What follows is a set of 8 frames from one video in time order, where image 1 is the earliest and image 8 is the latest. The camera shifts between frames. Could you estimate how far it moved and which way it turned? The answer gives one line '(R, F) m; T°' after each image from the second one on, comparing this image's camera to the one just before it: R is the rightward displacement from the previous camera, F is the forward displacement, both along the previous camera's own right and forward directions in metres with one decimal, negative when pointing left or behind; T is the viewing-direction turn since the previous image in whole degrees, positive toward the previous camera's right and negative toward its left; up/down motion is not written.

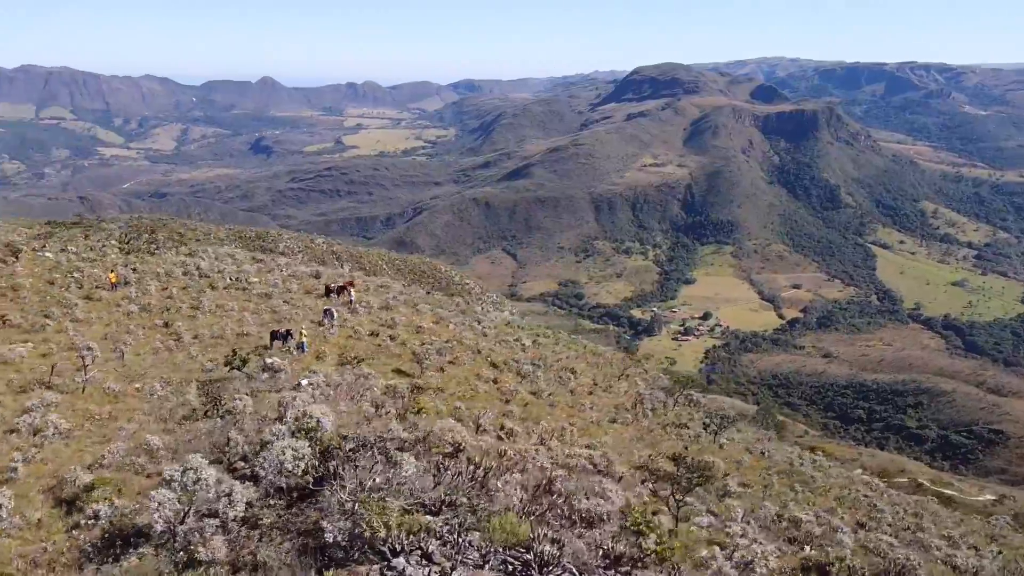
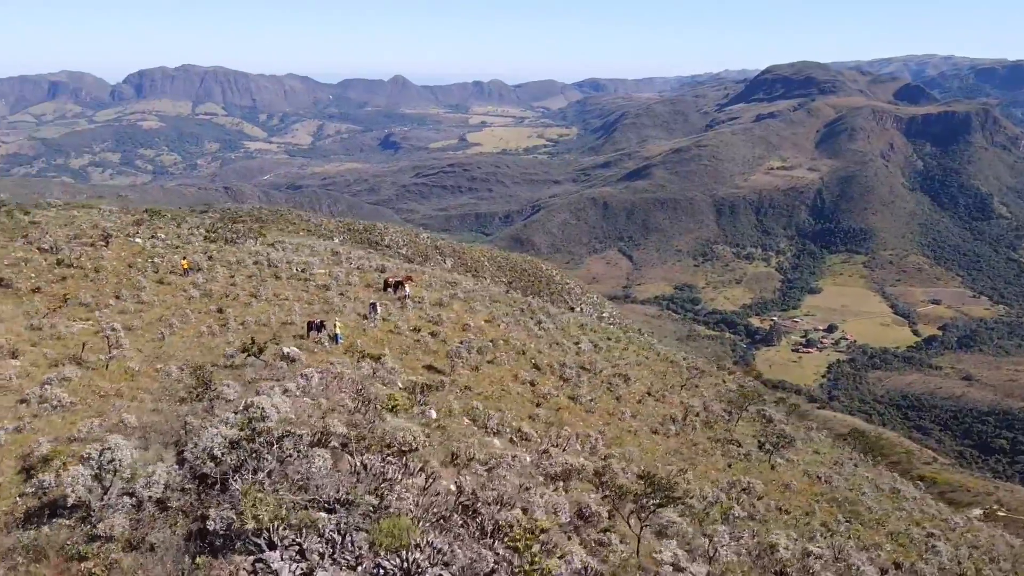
(+1.9, +0.2) m; -9°
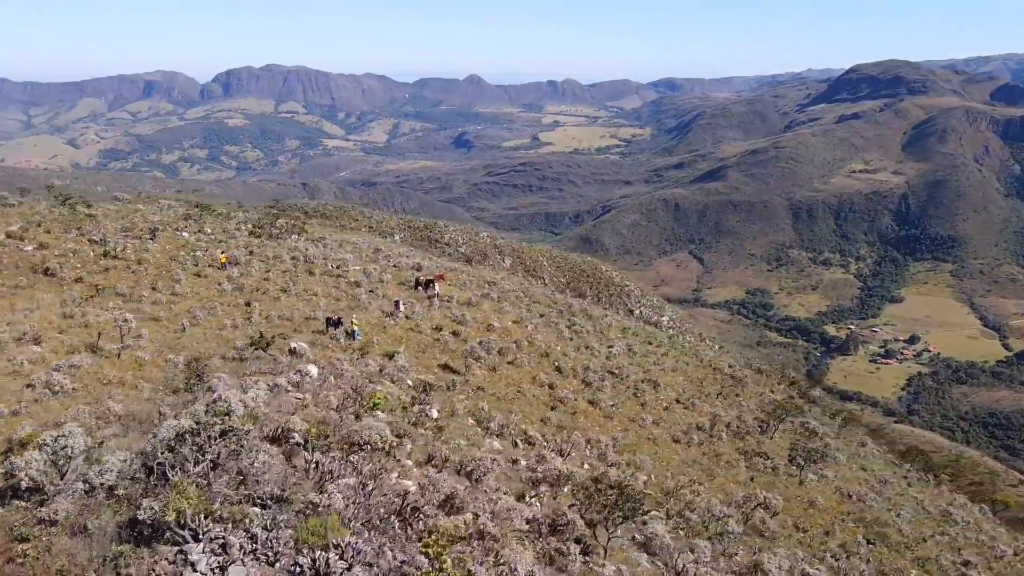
(+1.2, +0.1) m; -5°
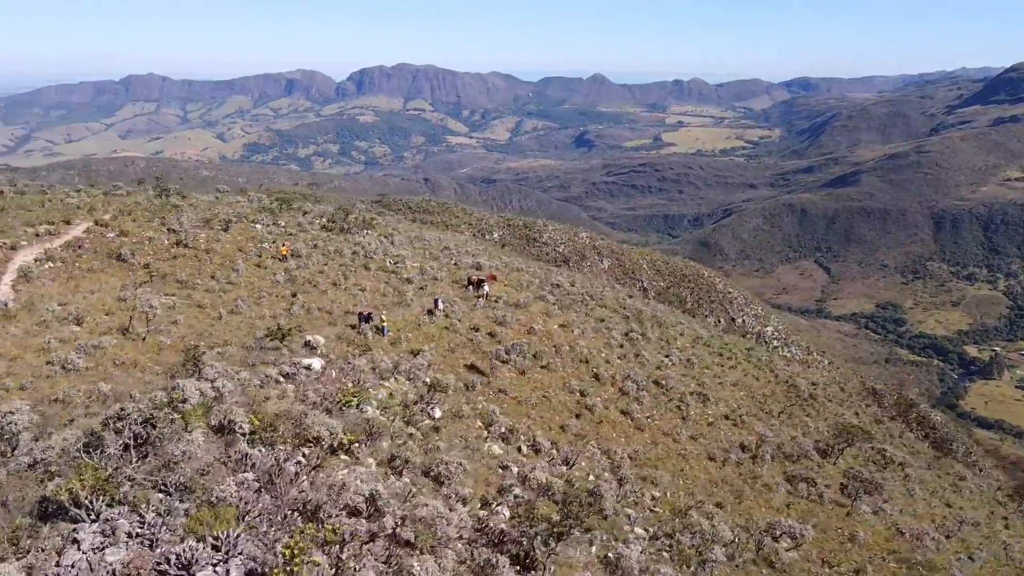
(+2.0, +0.3) m; -9°
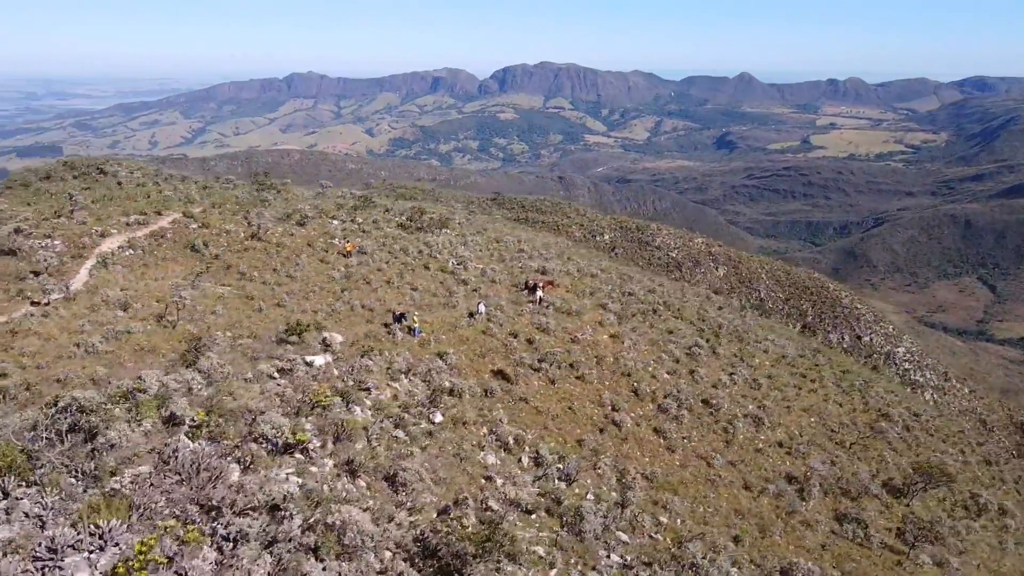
(+2.3, +0.3) m; -10°
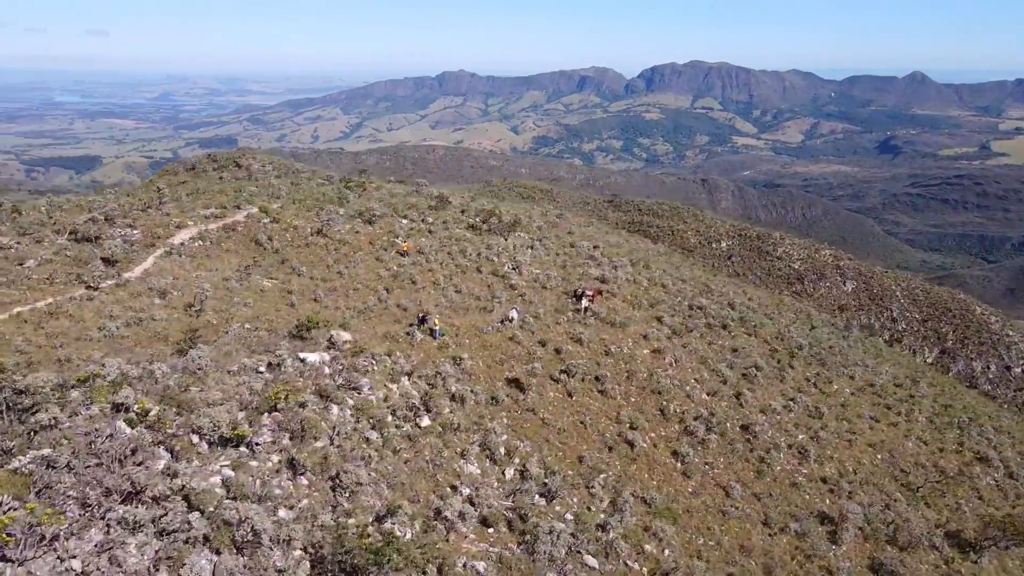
(+2.7, +0.4) m; -10°
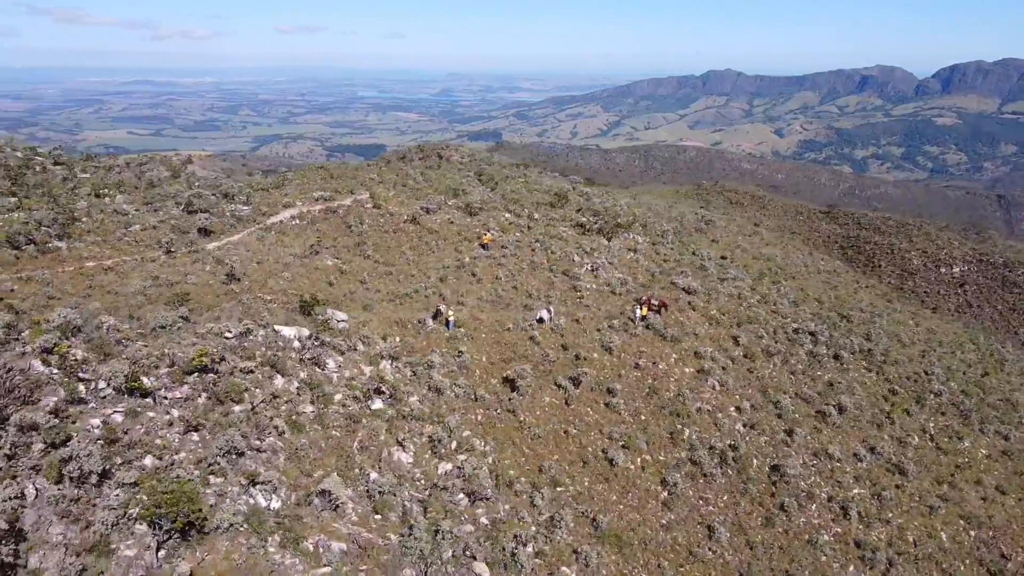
(+5.4, +1.1) m; -18°
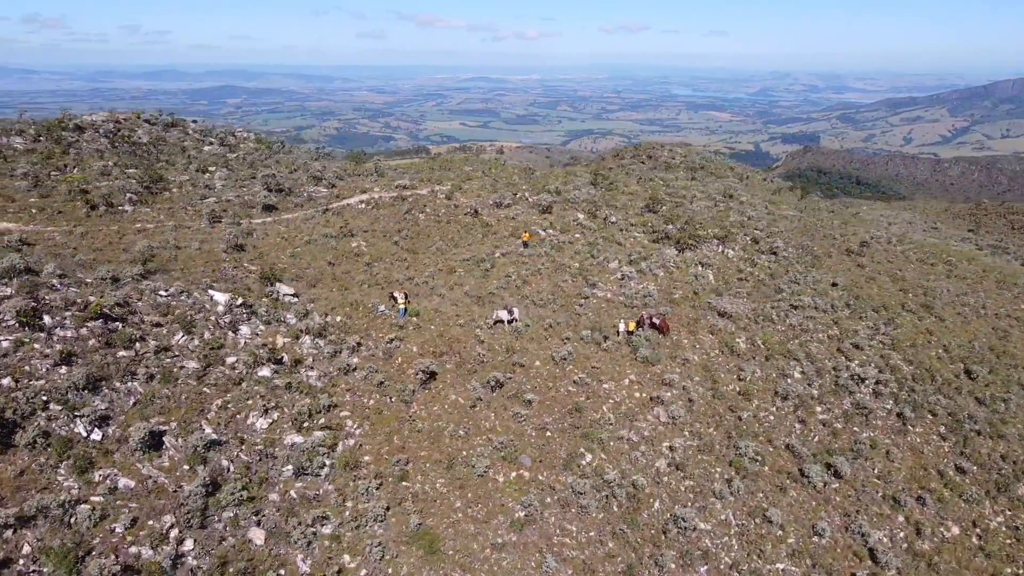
(+8.2, +1.7) m; -21°
